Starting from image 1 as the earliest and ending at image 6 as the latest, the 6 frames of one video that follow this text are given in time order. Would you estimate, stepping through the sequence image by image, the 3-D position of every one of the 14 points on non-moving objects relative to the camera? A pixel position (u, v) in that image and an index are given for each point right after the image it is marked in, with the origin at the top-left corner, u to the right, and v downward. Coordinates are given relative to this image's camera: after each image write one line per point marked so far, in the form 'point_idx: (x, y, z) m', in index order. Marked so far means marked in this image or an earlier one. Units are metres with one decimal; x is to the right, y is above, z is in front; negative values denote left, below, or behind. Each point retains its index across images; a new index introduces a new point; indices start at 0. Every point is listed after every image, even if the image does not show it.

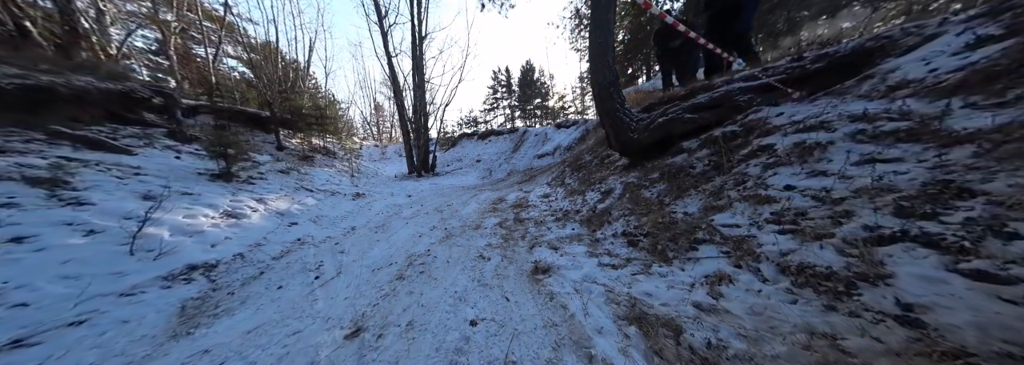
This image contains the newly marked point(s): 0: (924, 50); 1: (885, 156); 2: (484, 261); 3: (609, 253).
0: (+5.4, +1.8, +3.1) m
1: (+3.8, +0.3, +2.4) m
2: (-0.4, -1.2, +3.7) m
3: (+1.4, -1.0, +3.4) m
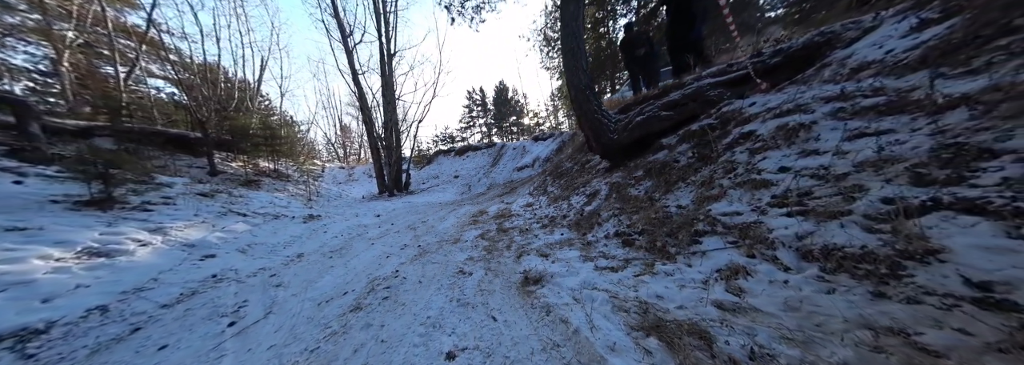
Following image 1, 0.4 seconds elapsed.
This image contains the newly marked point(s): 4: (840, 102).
0: (+5.1, +2.0, +3.4) m
1: (+3.6, +0.5, +2.4) m
2: (-0.6, -1.3, +3.1) m
3: (+1.2, -0.9, +3.0) m
4: (+3.9, +1.0, +2.8) m
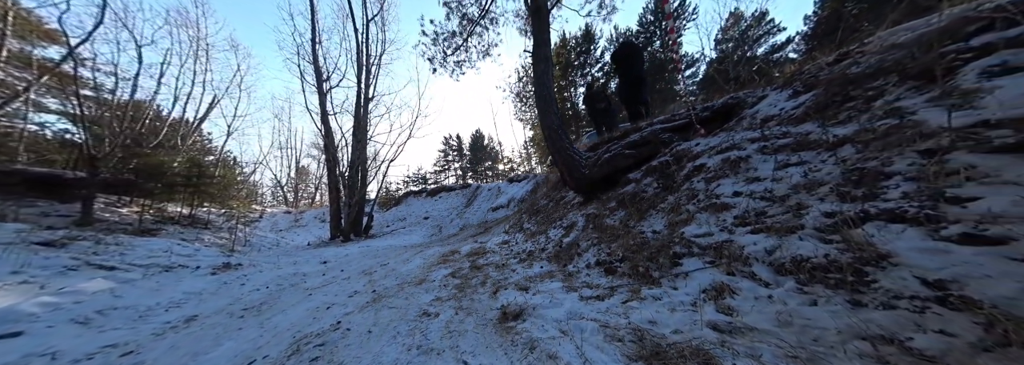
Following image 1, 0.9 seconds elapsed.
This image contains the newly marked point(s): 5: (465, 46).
0: (+4.7, +1.5, +4.3) m
1: (+3.3, +0.2, +2.8) m
2: (-0.9, -1.6, +2.6) m
3: (+0.9, -1.2, +2.8) m
4: (+3.6, +0.6, +3.4) m
5: (-1.8, +5.0, +8.5) m
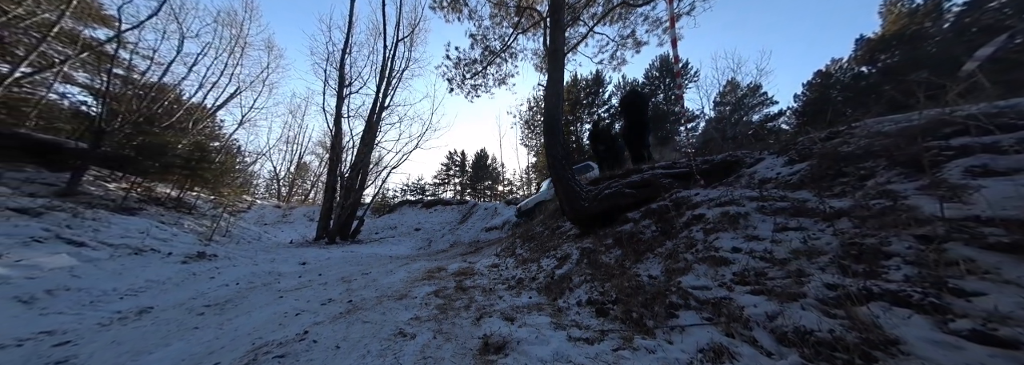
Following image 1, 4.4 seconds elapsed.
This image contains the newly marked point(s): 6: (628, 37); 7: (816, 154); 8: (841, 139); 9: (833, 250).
0: (+4.9, +0.3, +4.4) m
1: (+3.4, -0.5, +2.8) m
2: (-1.1, -1.7, +2.4) m
3: (+0.8, -1.6, +2.6) m
4: (+3.7, -0.3, +3.4) m
5: (-1.1, +4.3, +9.0) m
6: (+4.2, +5.2, +8.2) m
7: (+4.9, +0.5, +3.7) m
8: (+5.3, +0.7, +3.7) m
9: (+3.0, -0.6, +2.2) m
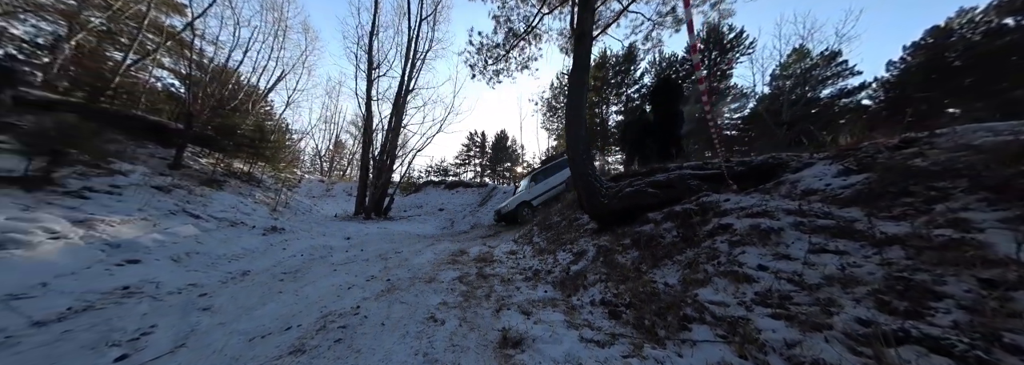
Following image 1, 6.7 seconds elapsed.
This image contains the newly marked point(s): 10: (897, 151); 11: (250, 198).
0: (+5.3, +0.2, +4.0) m
1: (+3.6, -0.7, +2.6) m
2: (-0.9, -1.7, +2.7) m
3: (+1.0, -1.7, +2.8) m
4: (+4.0, -0.4, +3.1) m
5: (-0.1, +4.7, +8.8) m
6: (+5.1, +5.4, +7.5) m
7: (+5.3, +0.3, +3.3) m
8: (+5.6, +0.5, +3.2) m
9: (+3.2, -0.9, +2.0) m
10: (+5.8, +0.5, +3.4) m
11: (-9.6, -0.7, +8.1) m
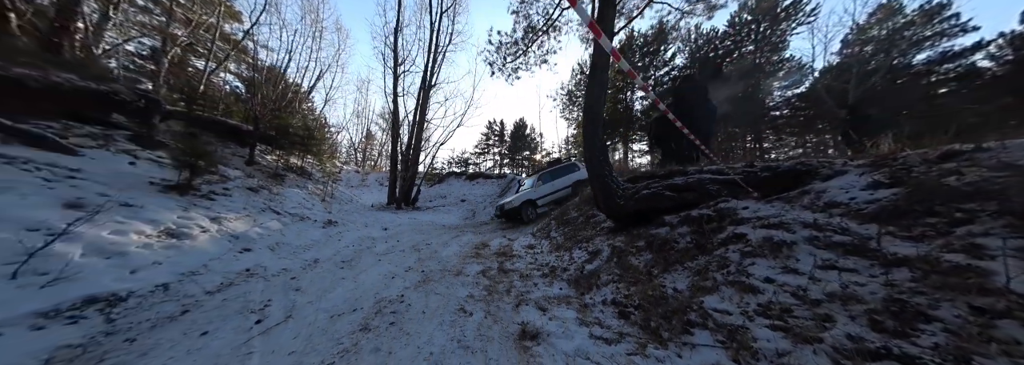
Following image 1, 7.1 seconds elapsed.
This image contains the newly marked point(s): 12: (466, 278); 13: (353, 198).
0: (+5.6, 0.0, +3.9) m
1: (+3.8, -0.9, +2.6) m
2: (-0.7, -1.9, +3.2) m
3: (+1.2, -1.9, +3.1) m
4: (+4.2, -0.6, +3.2) m
5: (+0.7, +4.8, +8.9) m
6: (+5.7, +5.4, +7.2) m
7: (+5.5, +0.1, +3.2) m
8: (+5.9, +0.3, +3.1) m
9: (+3.4, -1.1, +2.1) m
10: (+6.1, +0.3, +3.3) m
11: (-8.9, -0.5, +9.2) m
12: (-0.9, -1.9, +4.6) m
13: (-8.5, -1.0, +12.0) m
